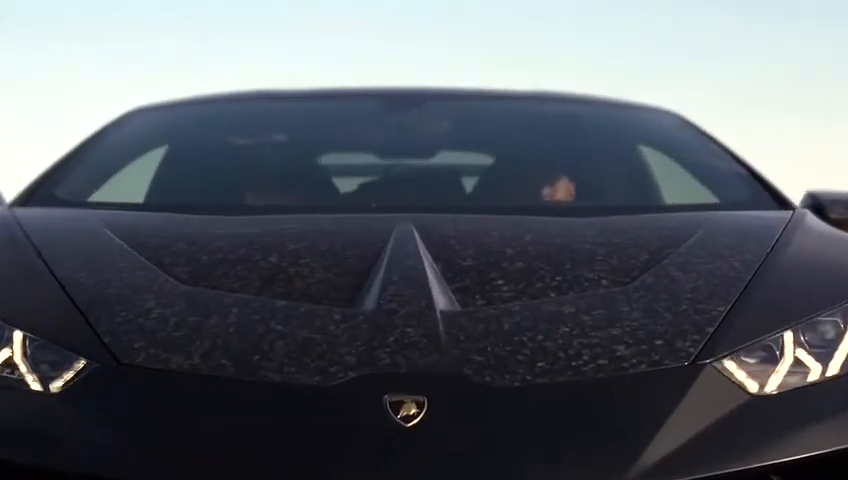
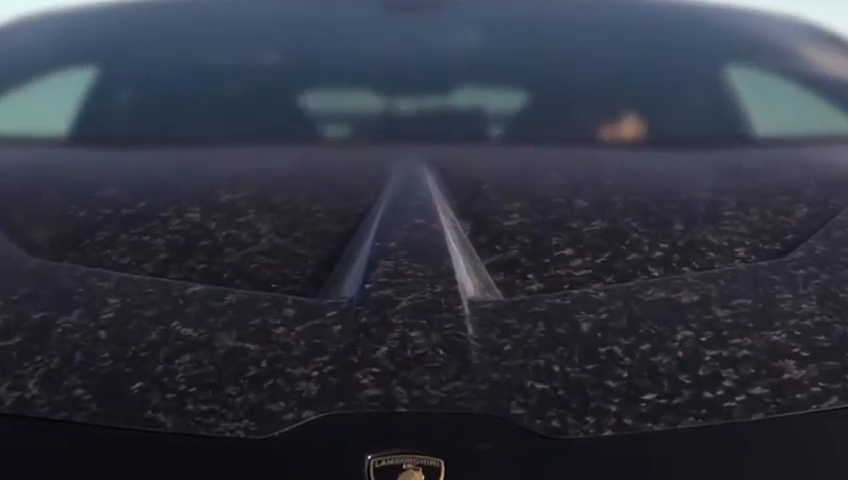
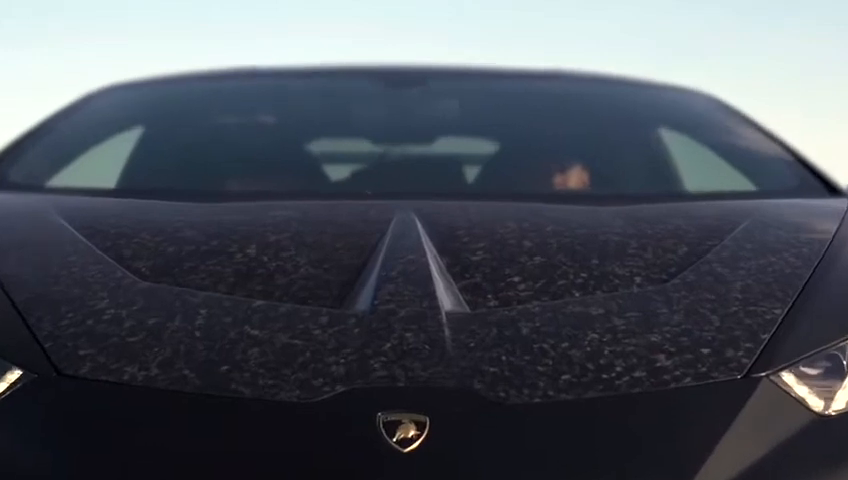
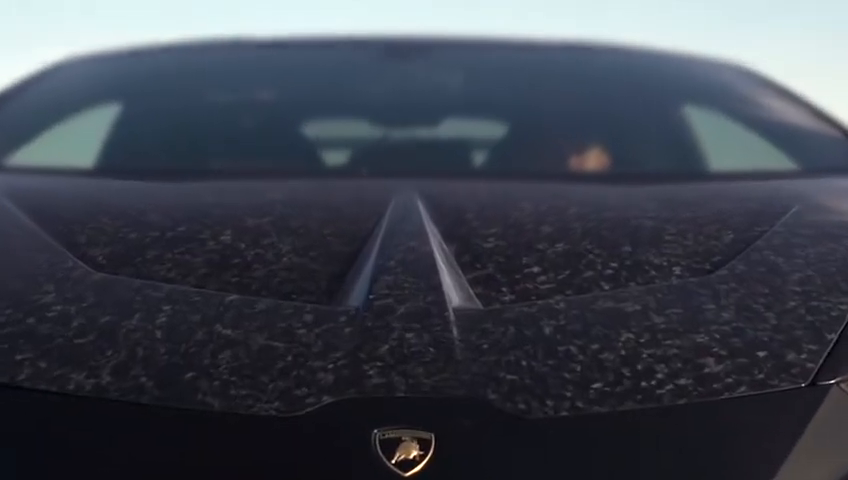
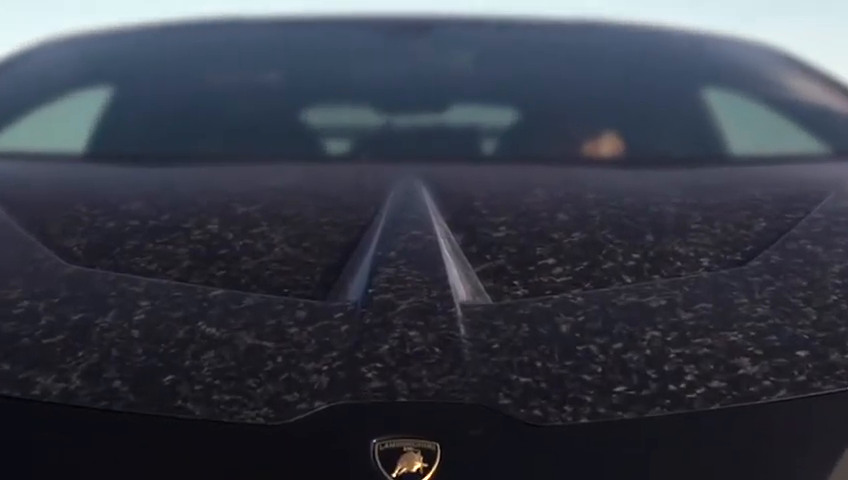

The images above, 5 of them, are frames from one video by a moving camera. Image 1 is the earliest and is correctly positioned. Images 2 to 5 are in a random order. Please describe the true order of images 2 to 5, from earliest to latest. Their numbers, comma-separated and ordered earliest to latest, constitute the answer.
3, 4, 5, 2
